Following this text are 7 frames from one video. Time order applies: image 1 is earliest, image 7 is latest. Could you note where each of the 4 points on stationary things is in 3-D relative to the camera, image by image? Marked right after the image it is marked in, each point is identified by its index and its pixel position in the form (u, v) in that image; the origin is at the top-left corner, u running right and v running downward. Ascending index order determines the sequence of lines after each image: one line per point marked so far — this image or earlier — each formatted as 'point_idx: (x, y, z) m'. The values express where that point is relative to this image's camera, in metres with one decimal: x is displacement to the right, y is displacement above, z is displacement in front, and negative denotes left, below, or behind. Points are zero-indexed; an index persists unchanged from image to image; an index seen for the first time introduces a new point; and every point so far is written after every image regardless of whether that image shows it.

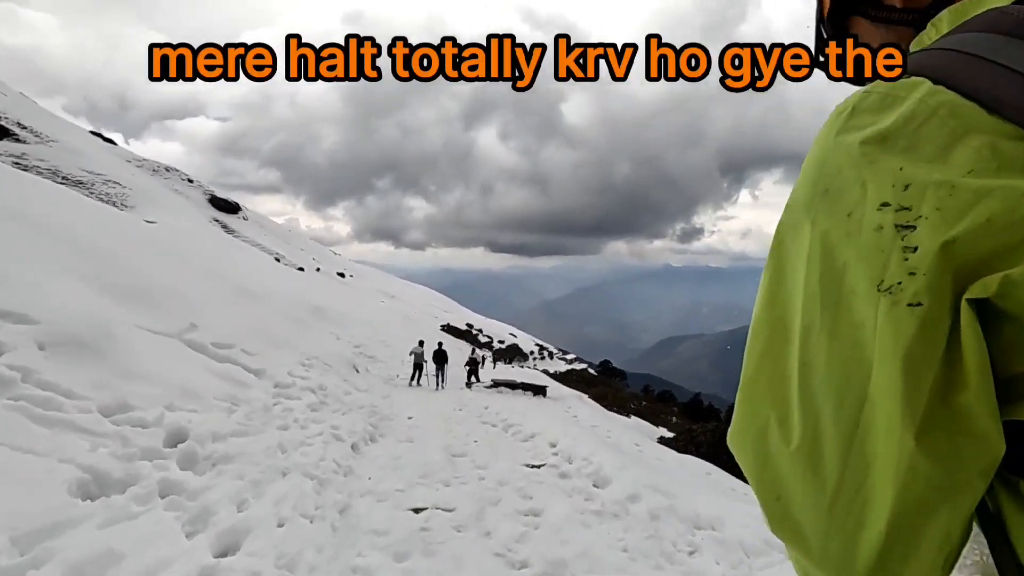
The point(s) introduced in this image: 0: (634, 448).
0: (+4.0, -5.2, +15.9) m
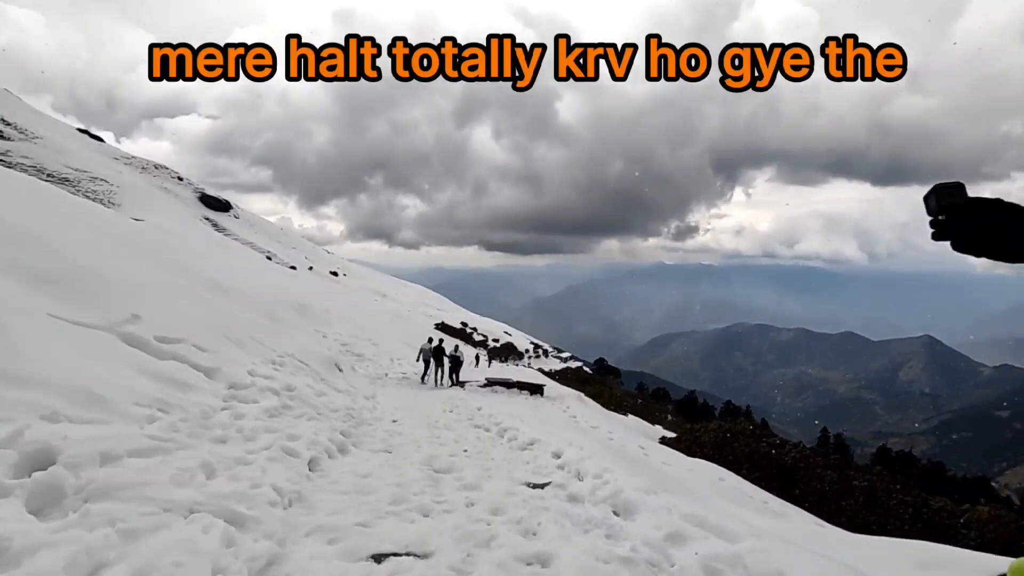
0: (+3.8, -5.0, +14.7) m
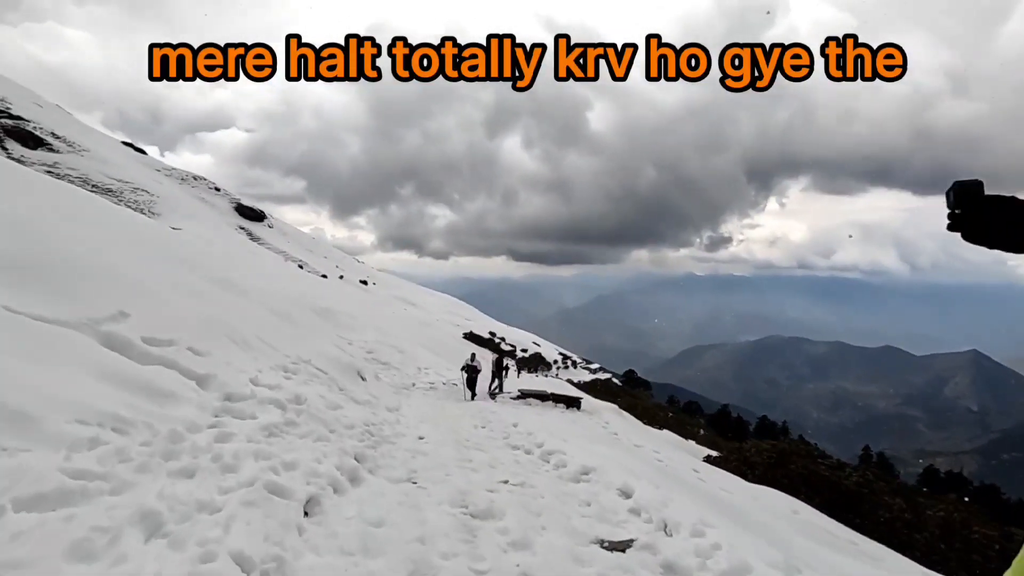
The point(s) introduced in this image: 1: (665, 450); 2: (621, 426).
0: (+4.8, -5.1, +13.1) m
1: (+5.6, -5.8, +17.5) m
2: (+4.4, -5.6, +19.6) m
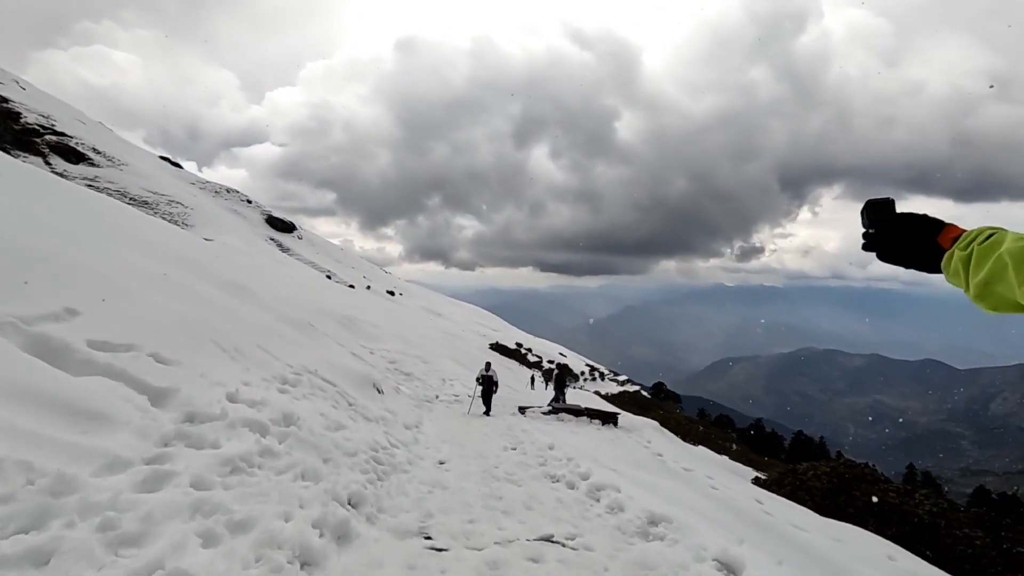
0: (+5.6, -5.1, +11.2) m
1: (+6.6, -6.0, +15.5) m
2: (+5.6, -5.8, +17.8) m
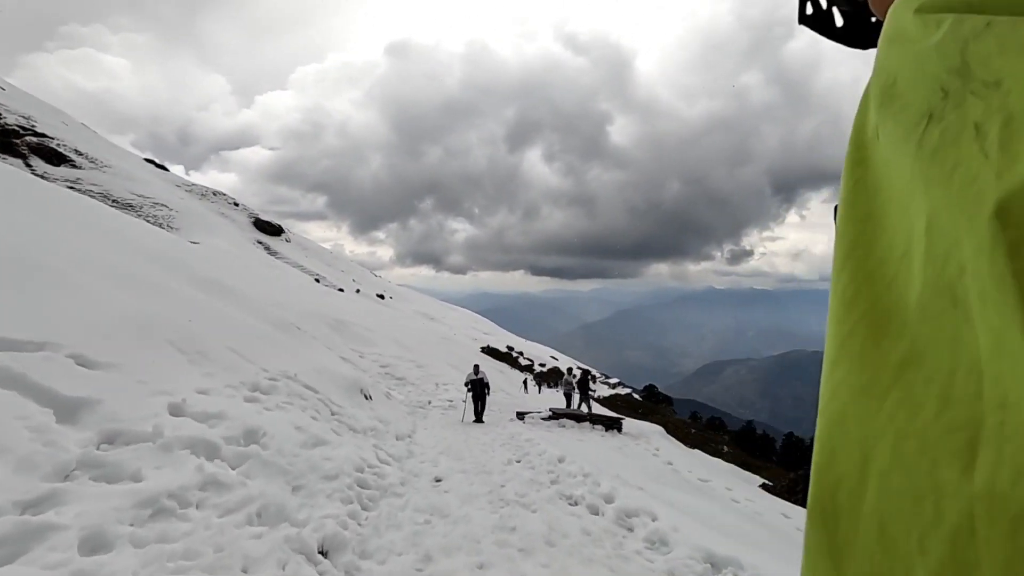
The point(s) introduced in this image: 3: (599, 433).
0: (+5.7, -5.0, +10.2) m
1: (+6.6, -5.9, +14.5) m
2: (+5.5, -5.7, +16.8) m
3: (+3.1, -5.2, +17.4) m
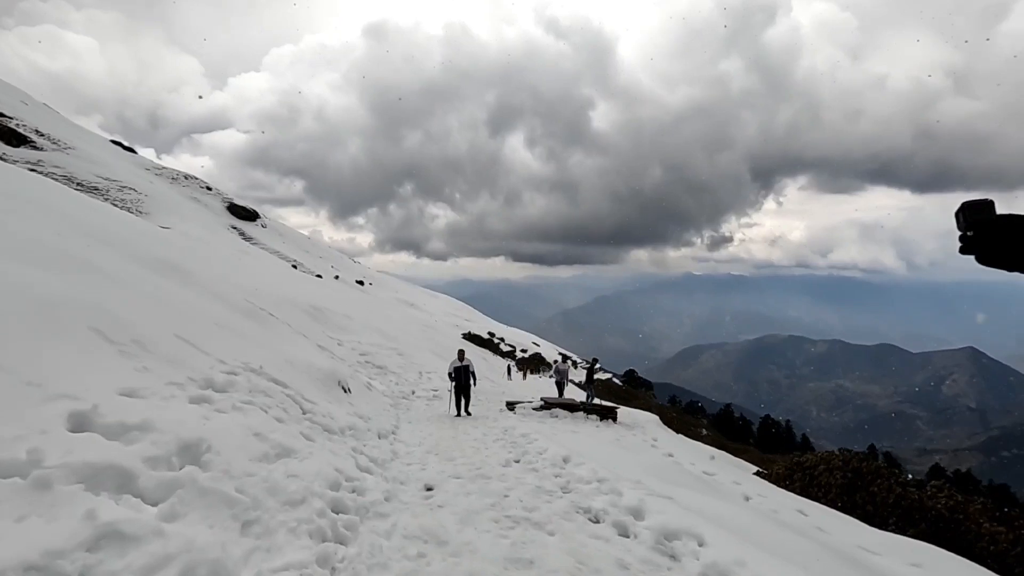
0: (+5.6, -4.6, +9.5) m
1: (+6.4, -5.3, +13.9) m
2: (+5.2, -5.1, +16.1) m
3: (+2.7, -4.6, +16.6) m
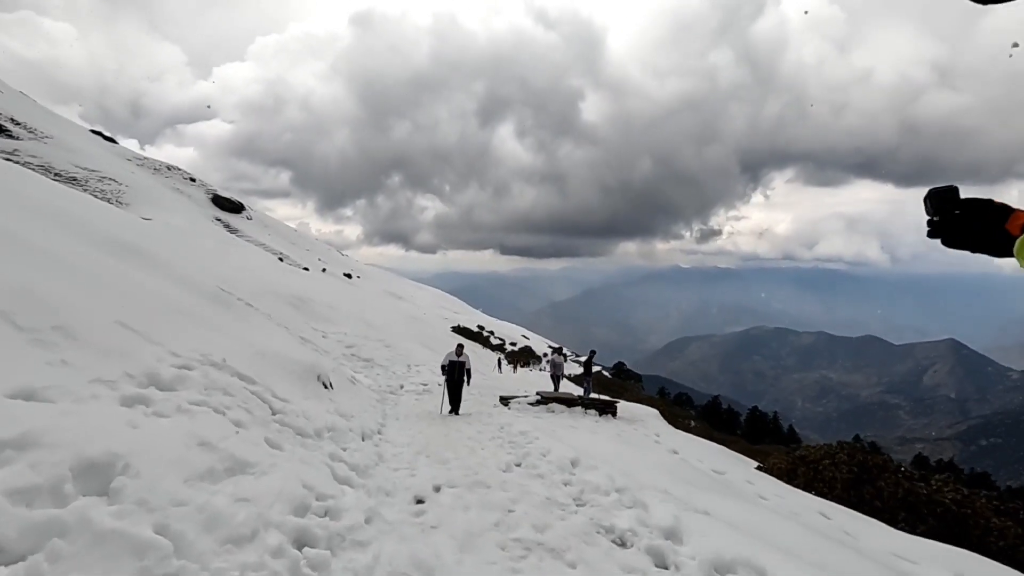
0: (+5.6, -4.3, +8.7) m
1: (+6.3, -5.0, +13.2) m
2: (+5.1, -4.7, +15.3) m
3: (+2.6, -4.2, +15.8) m
